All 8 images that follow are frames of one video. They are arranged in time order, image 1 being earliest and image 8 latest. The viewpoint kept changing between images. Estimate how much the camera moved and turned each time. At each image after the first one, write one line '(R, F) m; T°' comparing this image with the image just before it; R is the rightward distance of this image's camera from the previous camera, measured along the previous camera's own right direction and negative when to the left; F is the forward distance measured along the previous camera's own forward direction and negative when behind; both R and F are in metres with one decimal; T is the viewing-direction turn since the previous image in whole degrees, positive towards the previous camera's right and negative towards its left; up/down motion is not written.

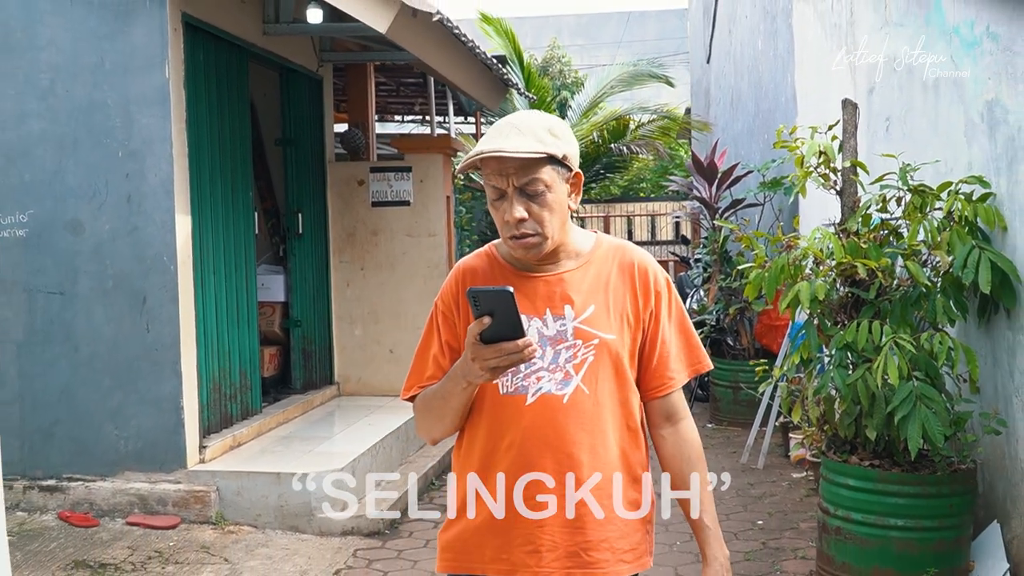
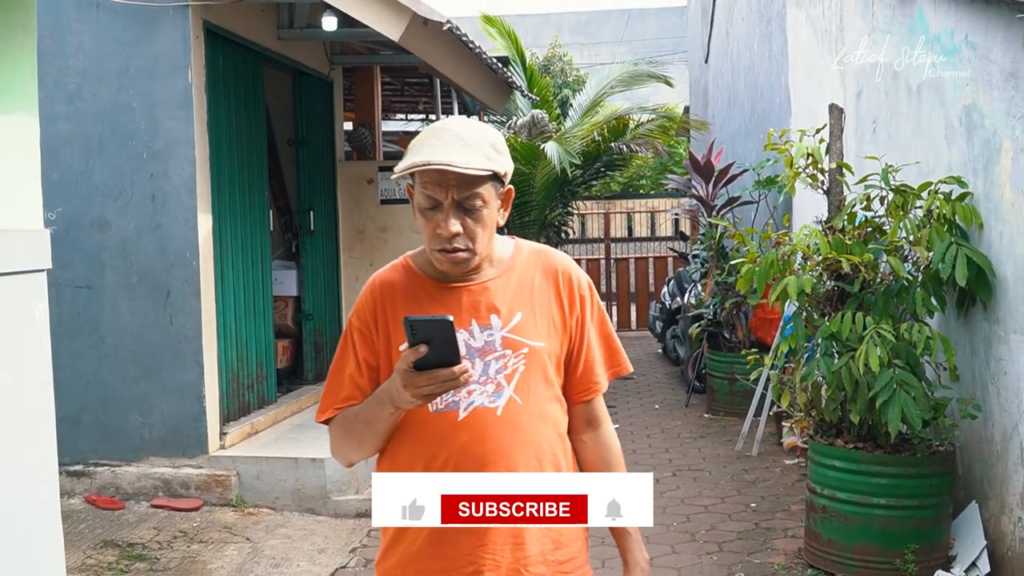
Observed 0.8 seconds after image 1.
(0.0, -0.3) m; 0°
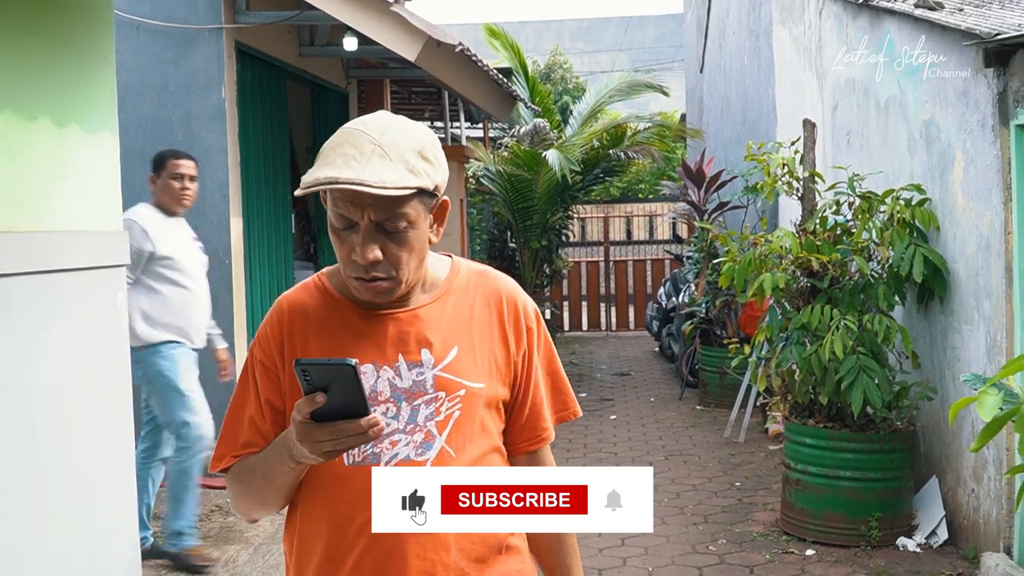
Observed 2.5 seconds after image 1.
(0.0, -0.5) m; 0°
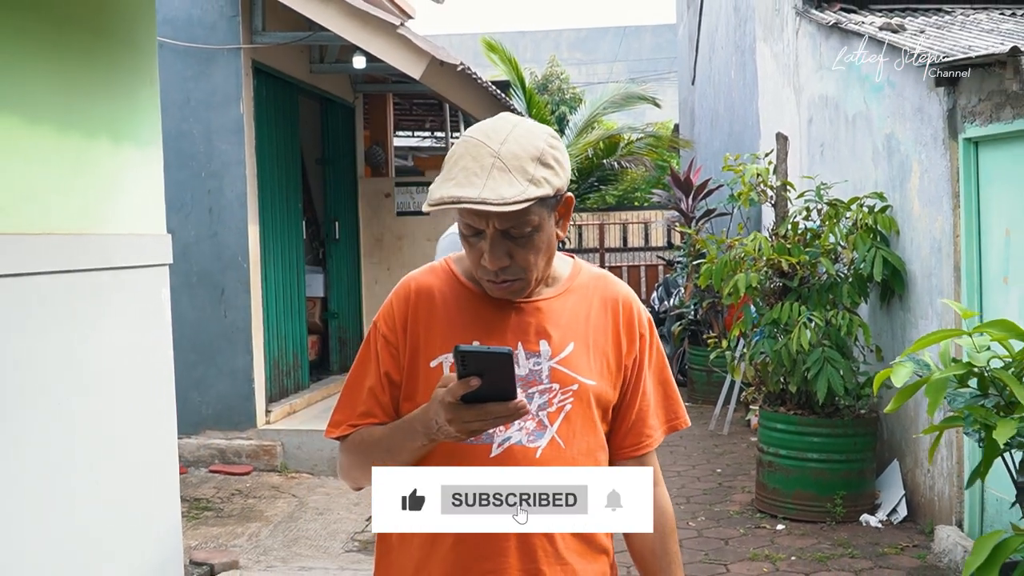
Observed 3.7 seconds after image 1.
(0.0, -0.5) m; 0°
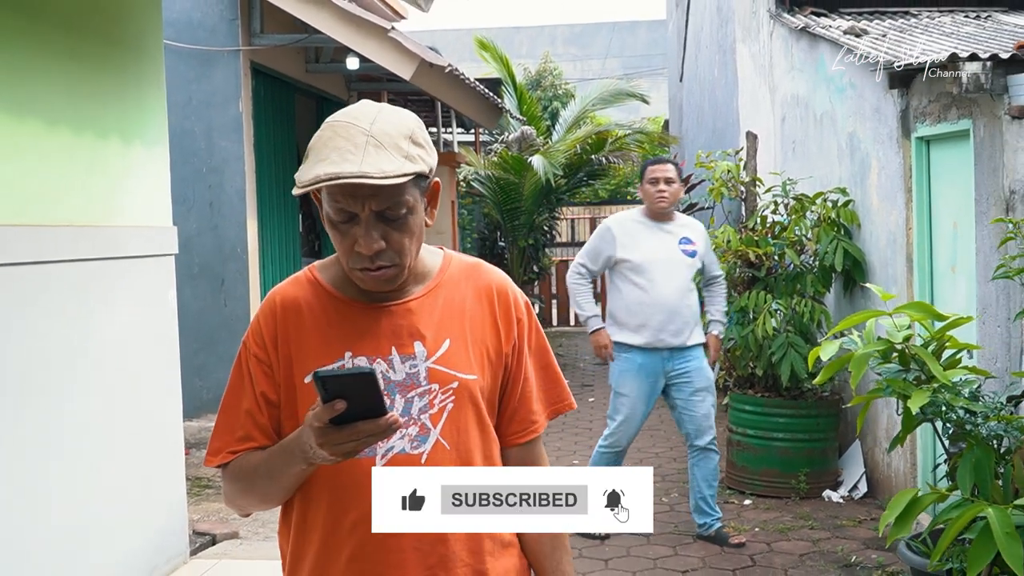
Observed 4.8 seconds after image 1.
(+0.1, -0.3) m; 0°
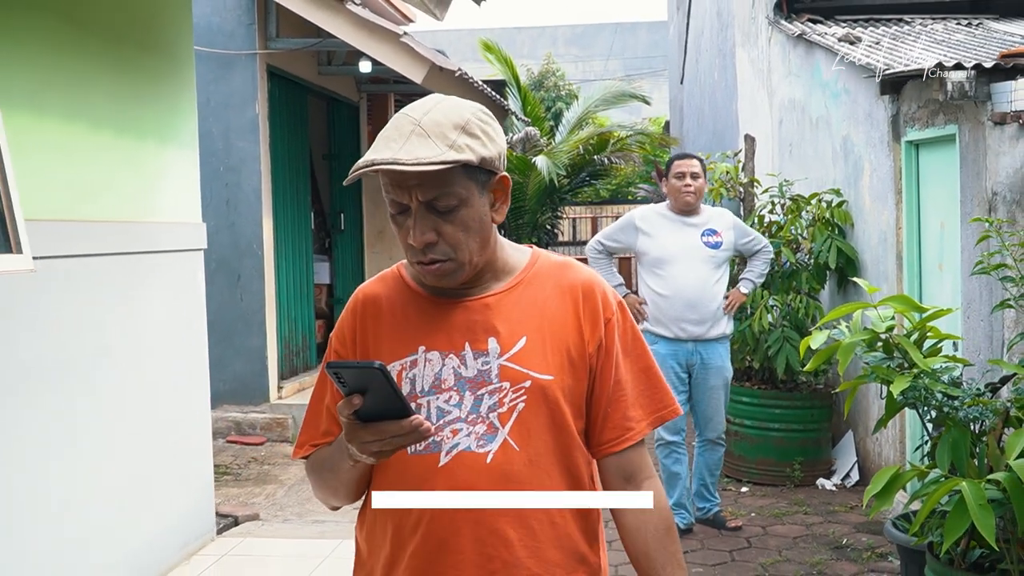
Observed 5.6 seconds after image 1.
(0.0, -0.3) m; 0°
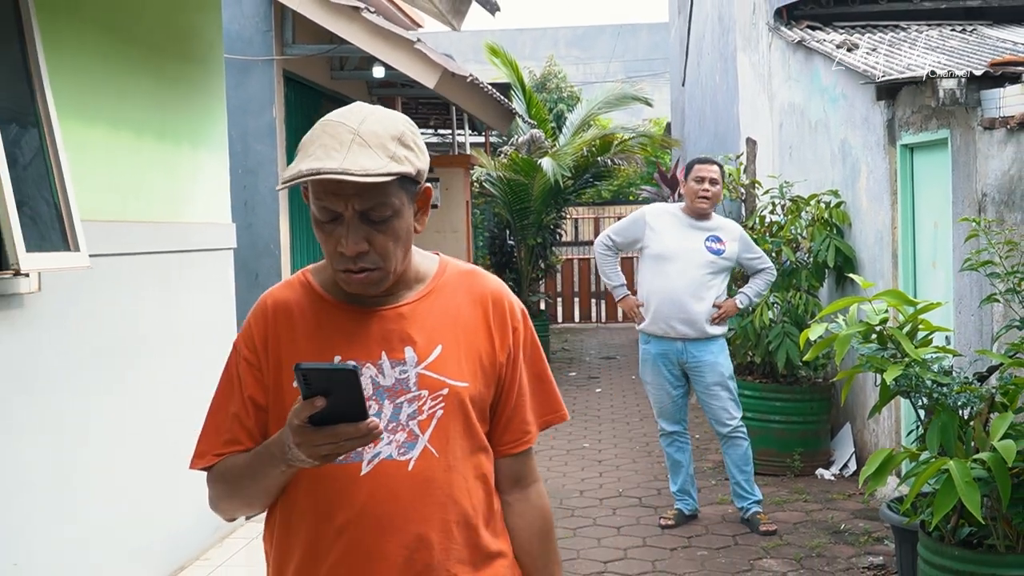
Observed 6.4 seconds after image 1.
(-0.1, -0.2) m; 0°
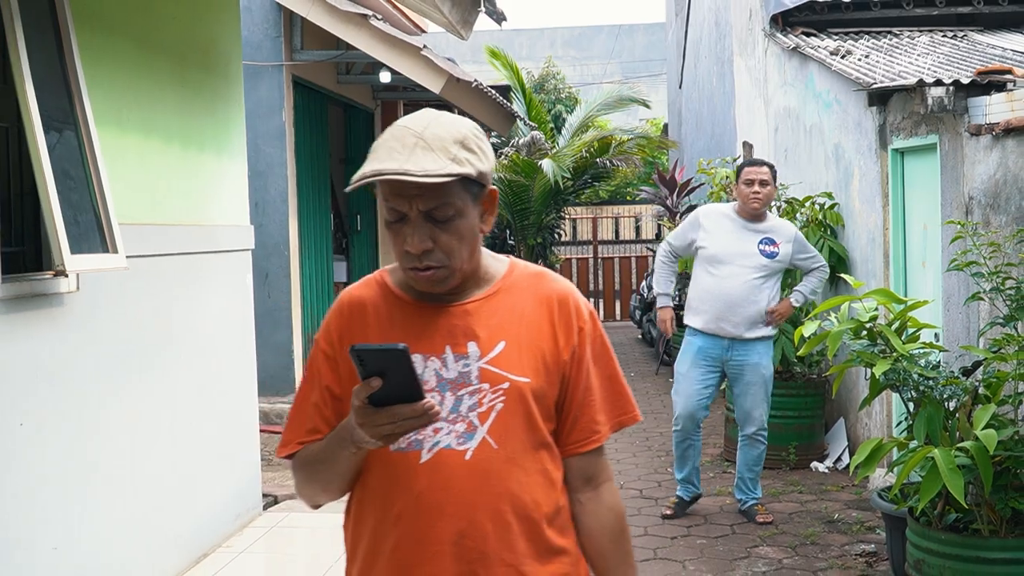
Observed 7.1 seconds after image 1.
(-0.1, -0.2) m; 0°
